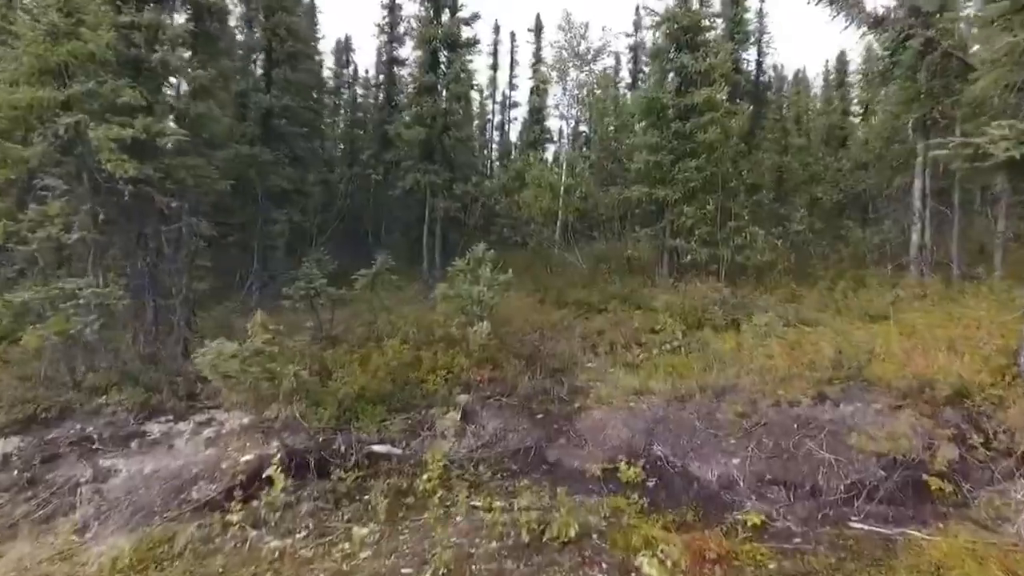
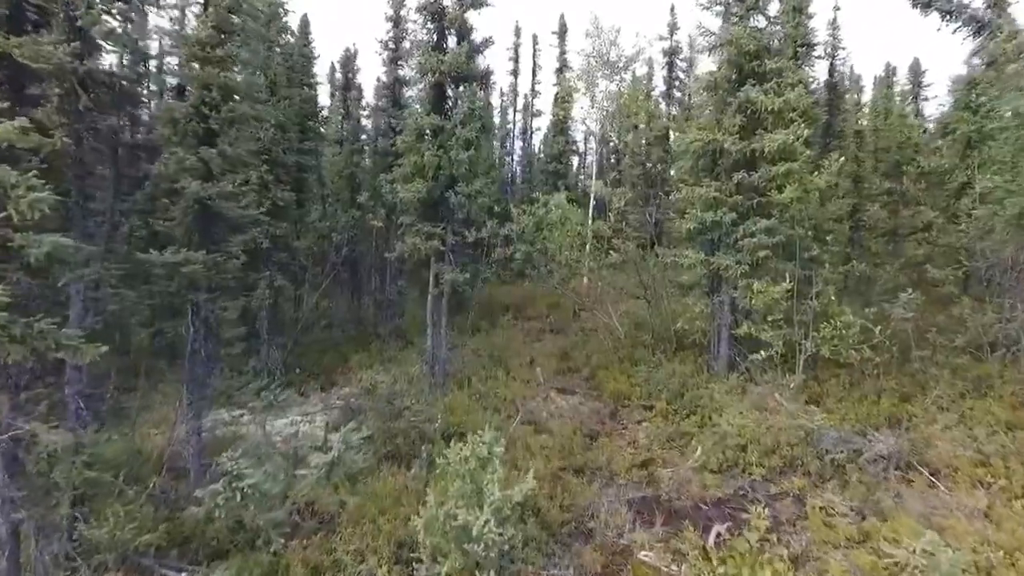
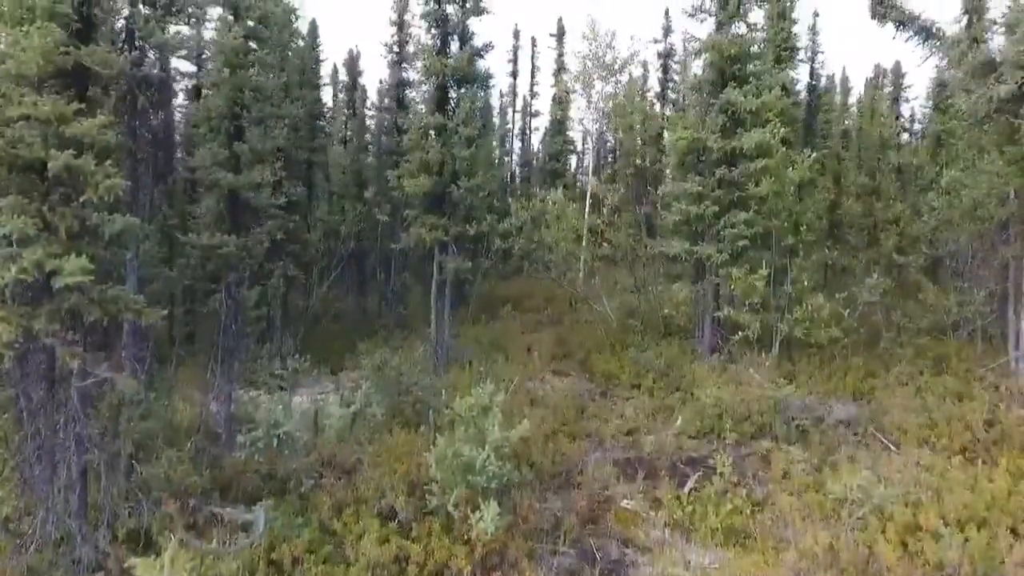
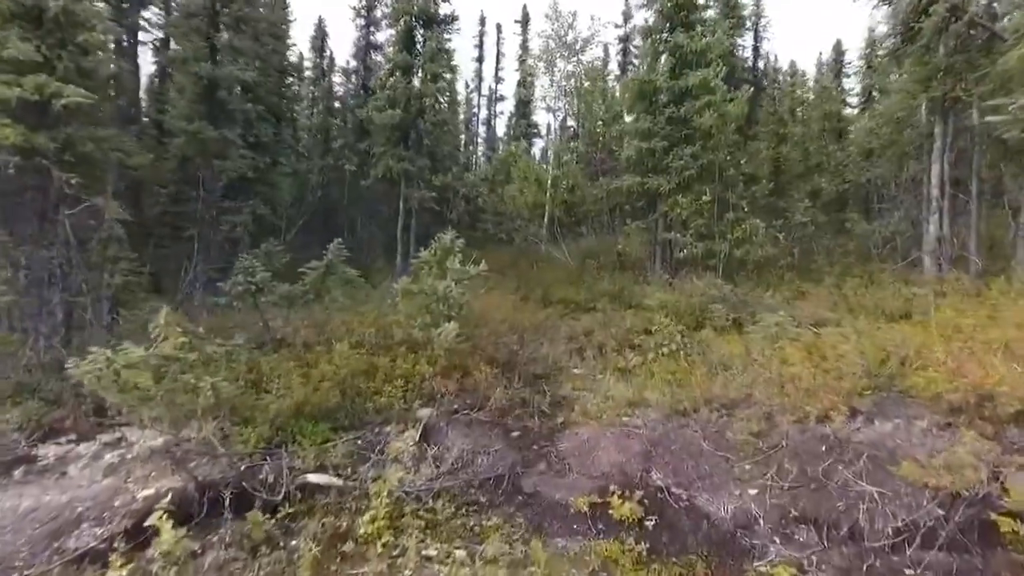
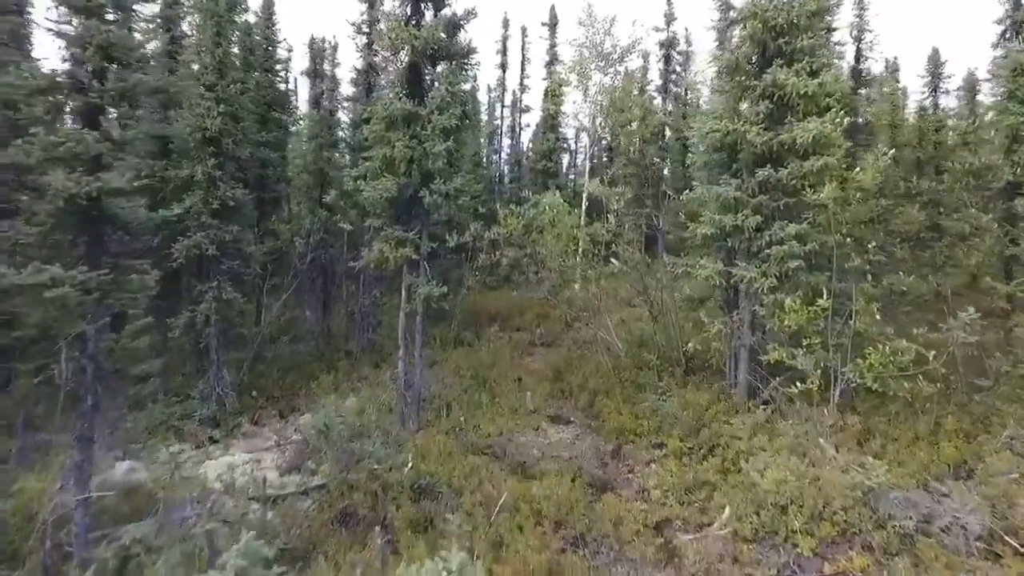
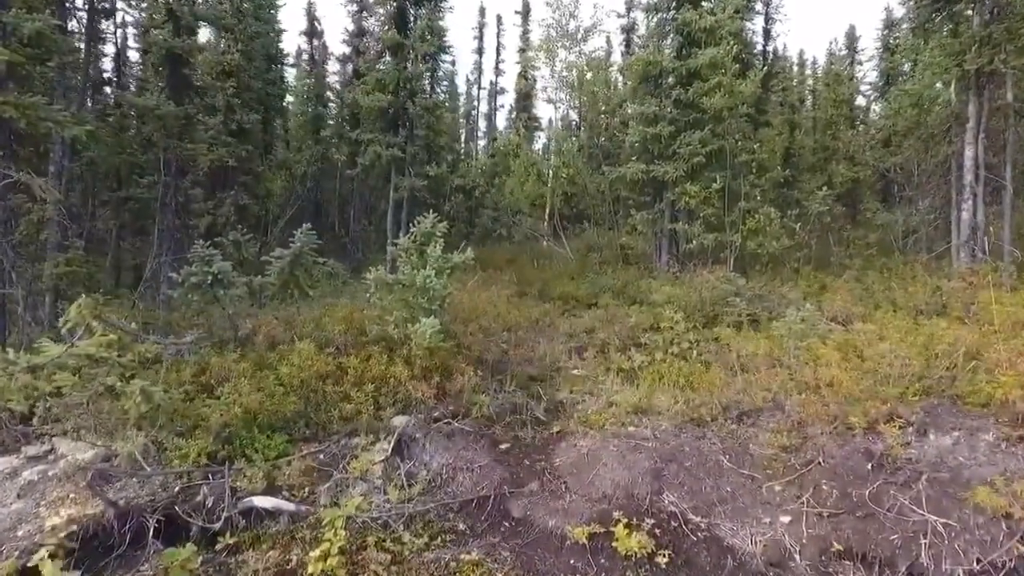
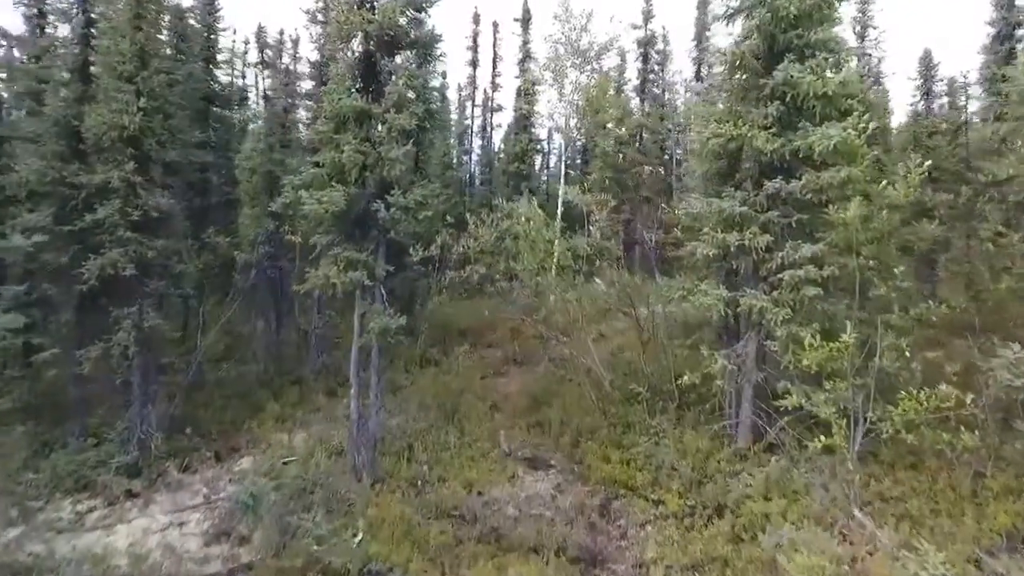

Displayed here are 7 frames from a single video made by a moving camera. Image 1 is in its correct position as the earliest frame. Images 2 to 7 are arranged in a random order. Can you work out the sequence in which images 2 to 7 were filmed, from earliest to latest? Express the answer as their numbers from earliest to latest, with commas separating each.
4, 6, 3, 2, 5, 7
